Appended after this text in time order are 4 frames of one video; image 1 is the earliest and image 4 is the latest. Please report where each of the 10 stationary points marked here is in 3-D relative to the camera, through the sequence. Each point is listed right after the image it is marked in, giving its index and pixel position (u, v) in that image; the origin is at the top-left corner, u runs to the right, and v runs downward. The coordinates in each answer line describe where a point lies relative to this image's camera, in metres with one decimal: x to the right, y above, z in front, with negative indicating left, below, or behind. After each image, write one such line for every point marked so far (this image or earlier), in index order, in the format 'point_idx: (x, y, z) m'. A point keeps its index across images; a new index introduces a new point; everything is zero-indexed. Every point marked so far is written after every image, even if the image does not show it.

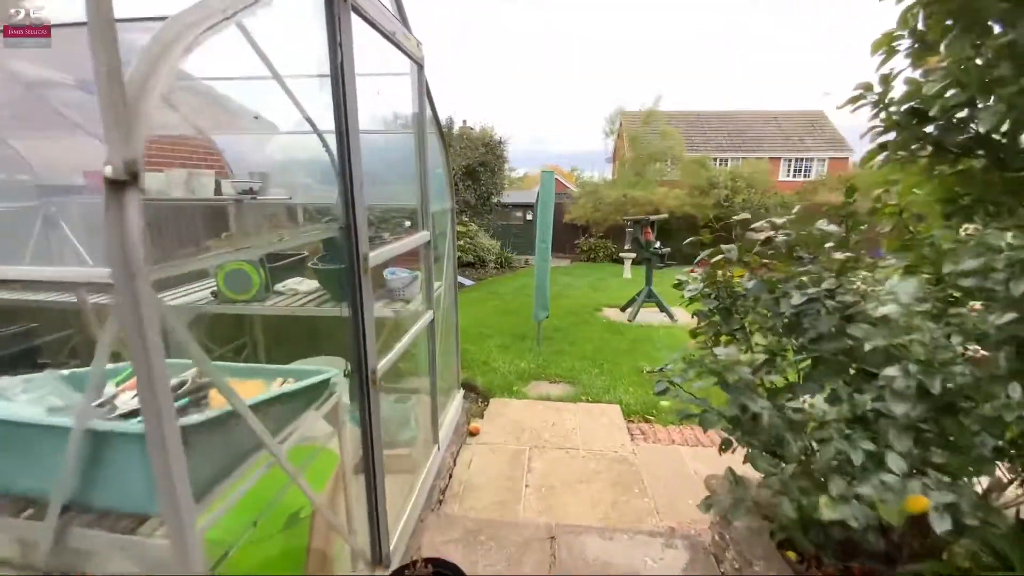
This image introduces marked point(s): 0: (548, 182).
0: (+0.4, +1.1, +4.5) m
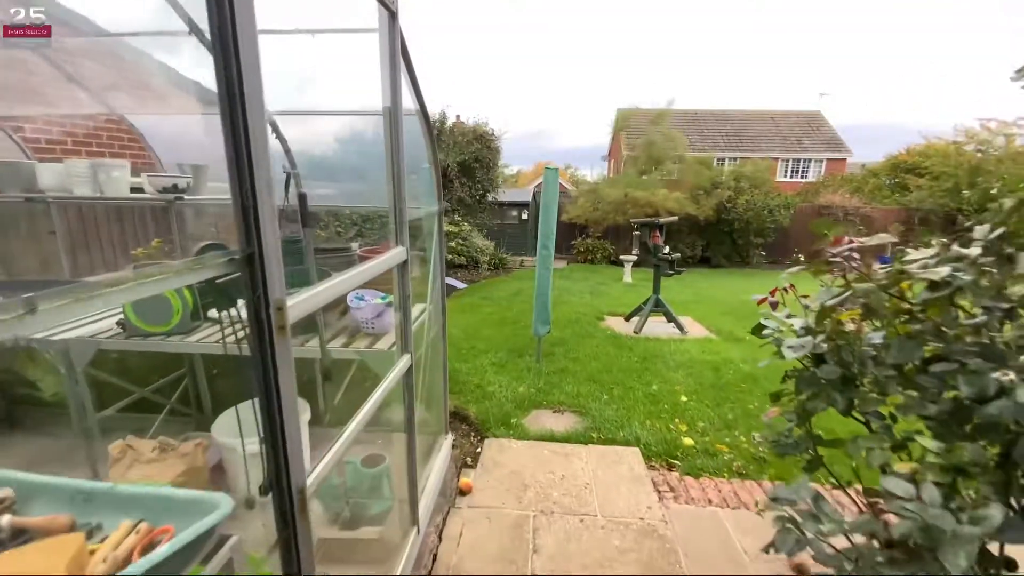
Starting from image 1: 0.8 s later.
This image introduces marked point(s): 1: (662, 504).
0: (+0.4, +1.0, +4.0) m
1: (+0.8, -1.1, +2.3) m
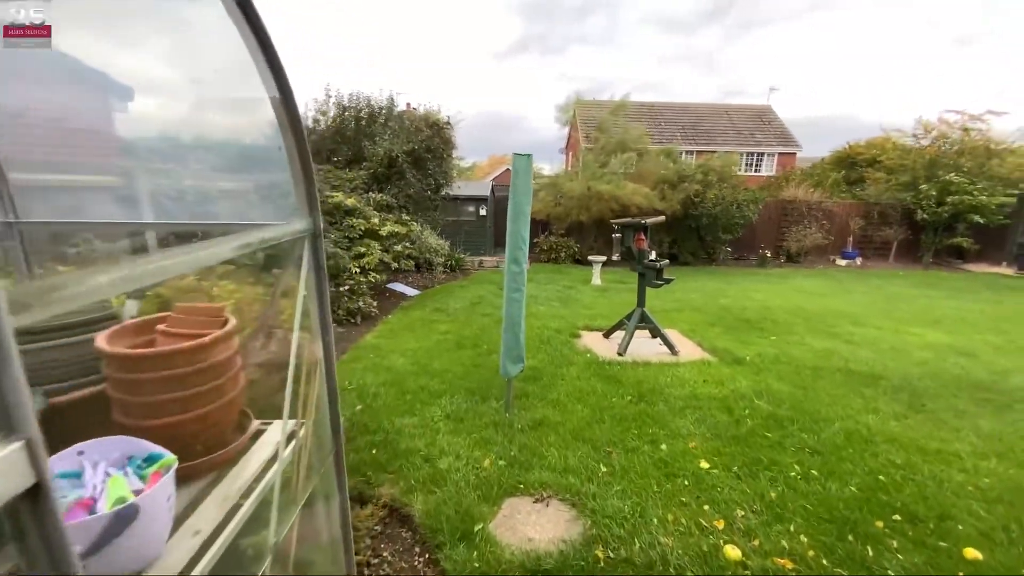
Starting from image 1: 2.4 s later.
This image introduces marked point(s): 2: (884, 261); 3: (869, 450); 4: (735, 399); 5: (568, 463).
0: (+0.1, +0.8, +2.9) m
1: (+0.7, -1.3, +1.3) m
2: (+10.6, +0.8, +12.6) m
3: (+2.4, -1.1, +3.0) m
4: (+1.8, -0.9, +3.7) m
5: (+0.3, -1.1, +2.7) m
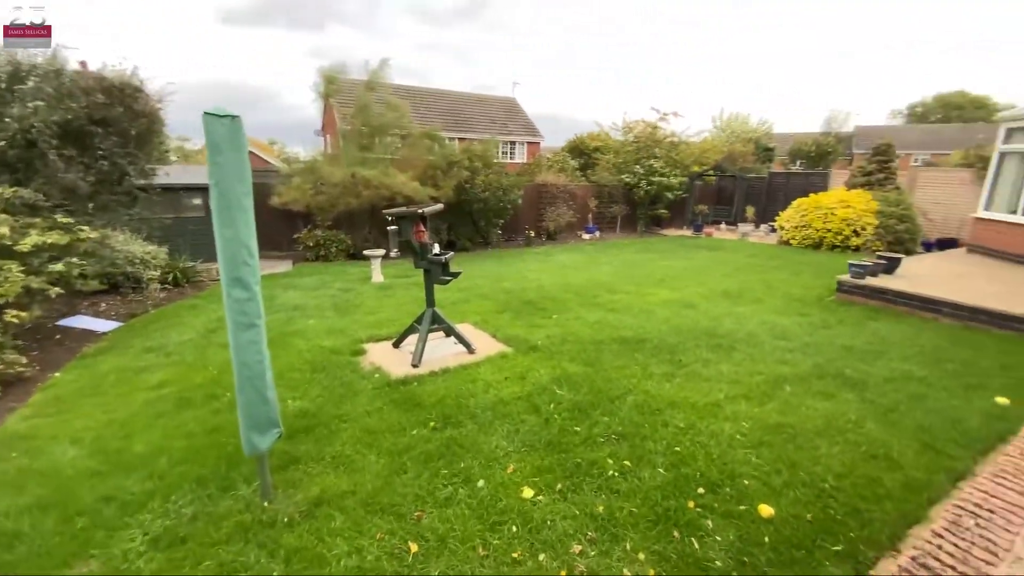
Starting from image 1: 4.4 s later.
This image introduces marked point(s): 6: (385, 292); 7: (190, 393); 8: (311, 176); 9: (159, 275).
0: (-1.2, +0.6, +1.9) m
1: (+0.3, -1.4, +0.9) m
2: (+3.6, +1.9, +15.4) m
3: (+1.0, -0.9, +3.1) m
4: (+0.2, -0.8, +3.5) m
5: (-0.6, -1.2, +1.9) m
6: (-1.9, -0.1, +6.8) m
7: (-2.5, -0.8, +3.5) m
8: (-4.5, +2.5, +10.0) m
9: (-5.4, +0.1, +6.7) m
